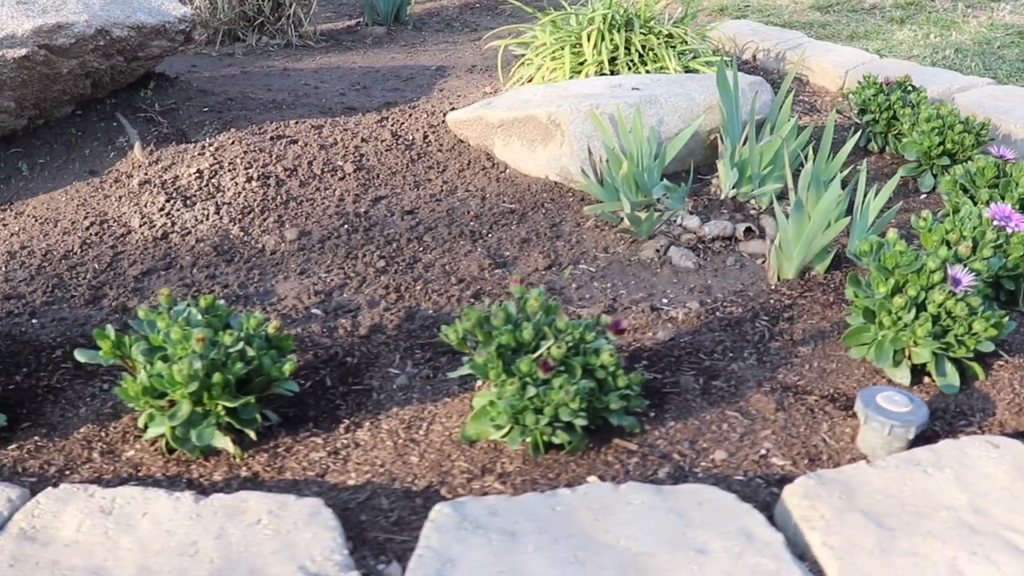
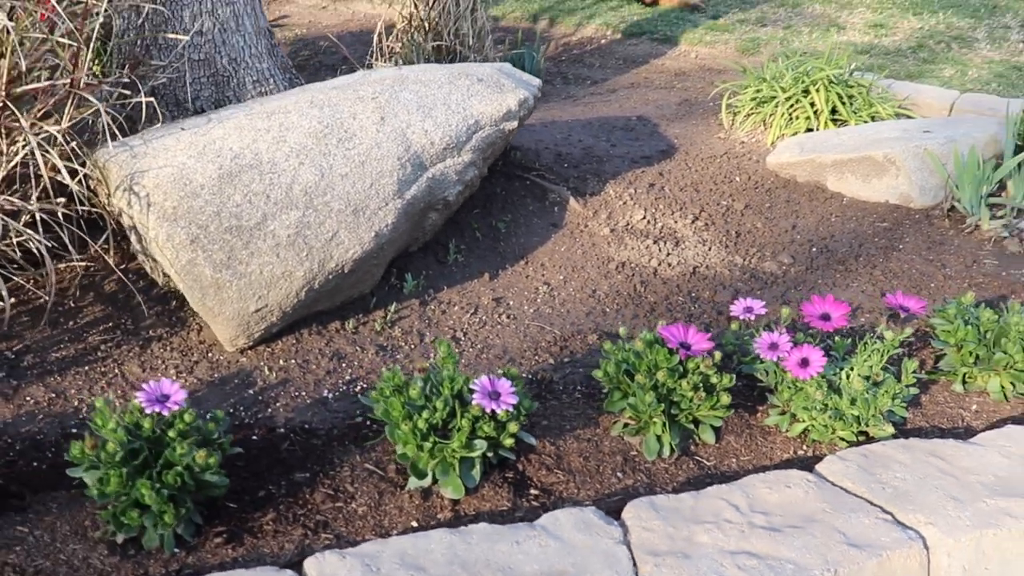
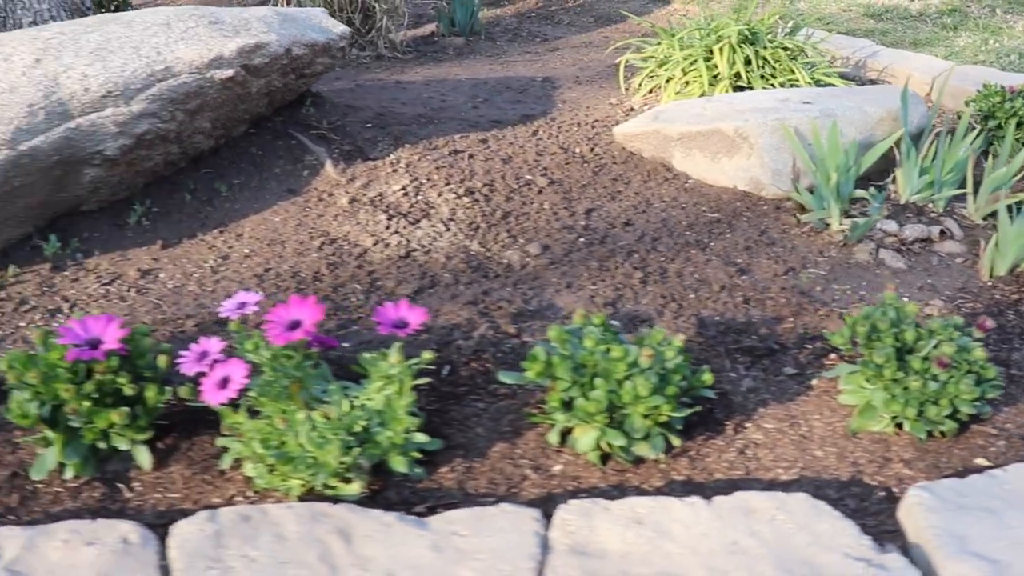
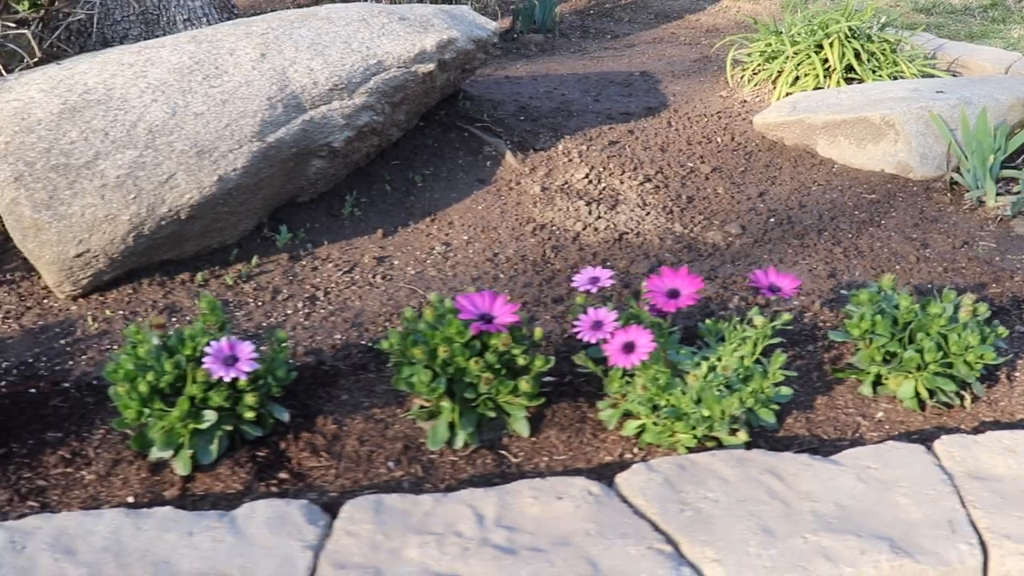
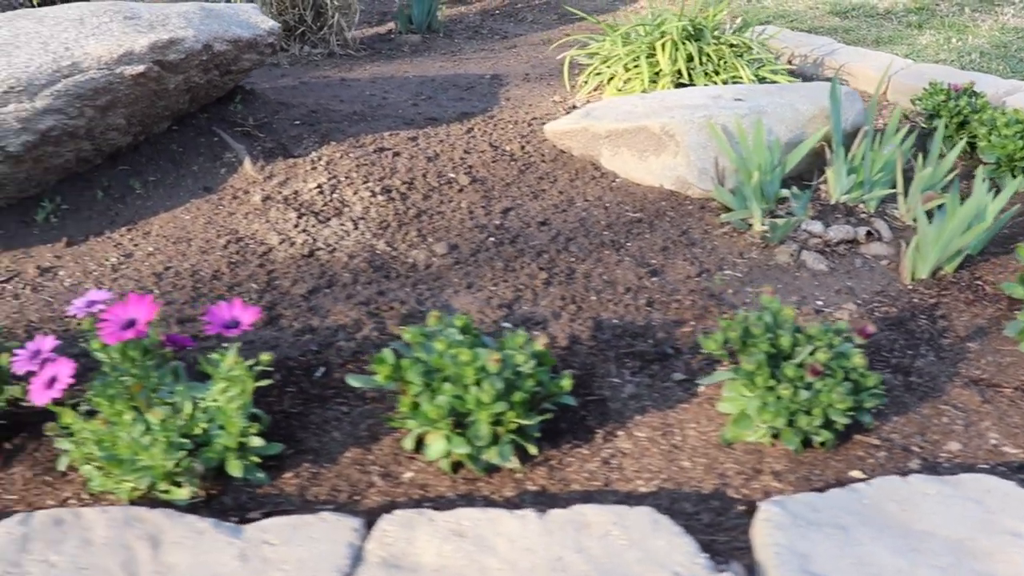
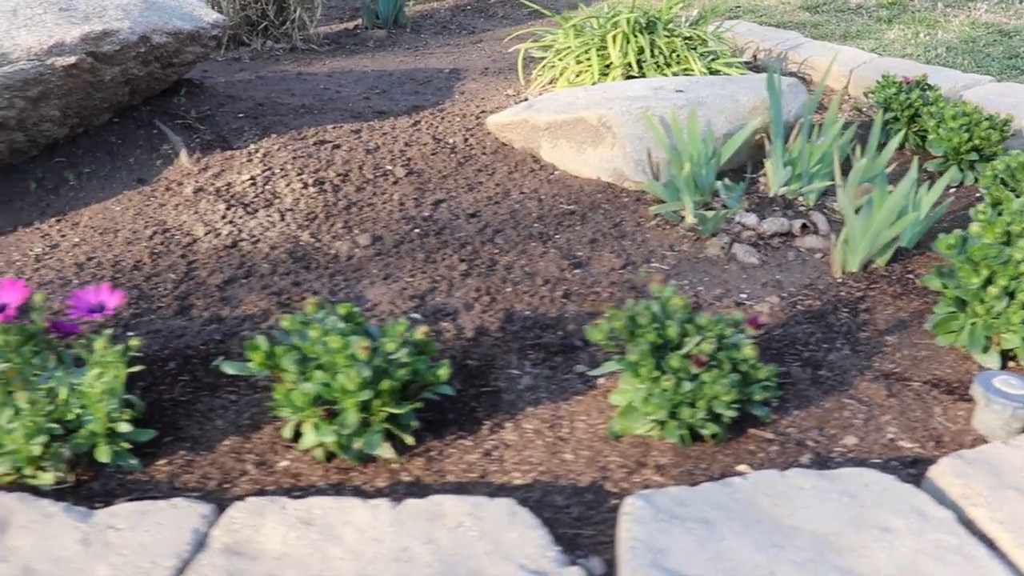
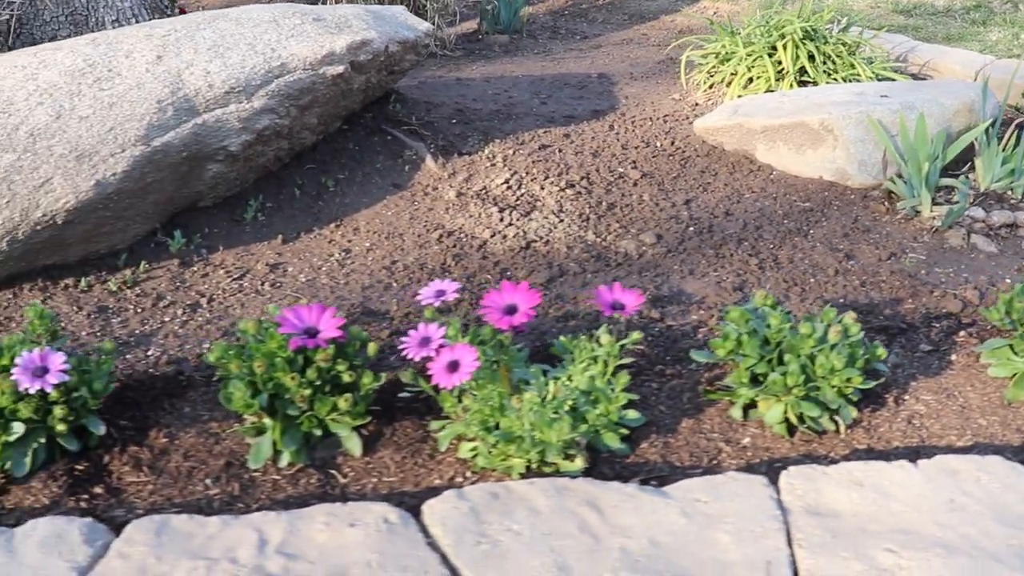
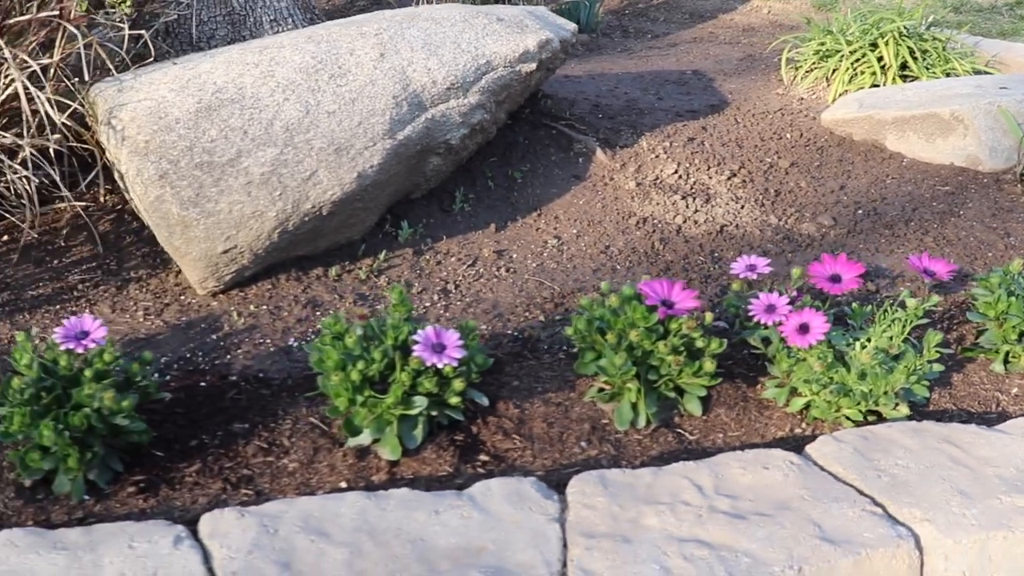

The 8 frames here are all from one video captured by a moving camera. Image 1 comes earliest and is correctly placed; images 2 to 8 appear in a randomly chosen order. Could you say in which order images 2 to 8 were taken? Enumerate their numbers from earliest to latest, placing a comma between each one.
6, 5, 3, 7, 4, 8, 2
